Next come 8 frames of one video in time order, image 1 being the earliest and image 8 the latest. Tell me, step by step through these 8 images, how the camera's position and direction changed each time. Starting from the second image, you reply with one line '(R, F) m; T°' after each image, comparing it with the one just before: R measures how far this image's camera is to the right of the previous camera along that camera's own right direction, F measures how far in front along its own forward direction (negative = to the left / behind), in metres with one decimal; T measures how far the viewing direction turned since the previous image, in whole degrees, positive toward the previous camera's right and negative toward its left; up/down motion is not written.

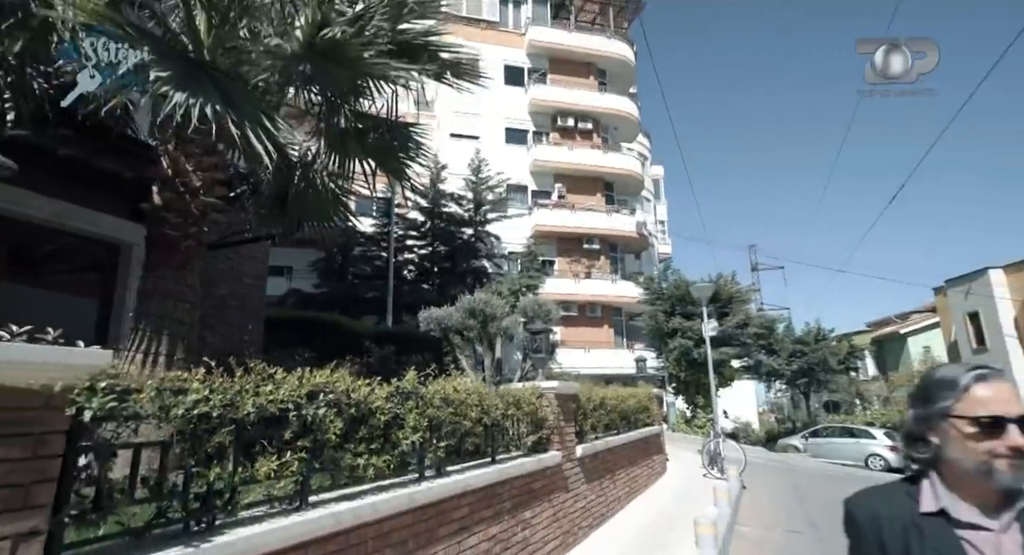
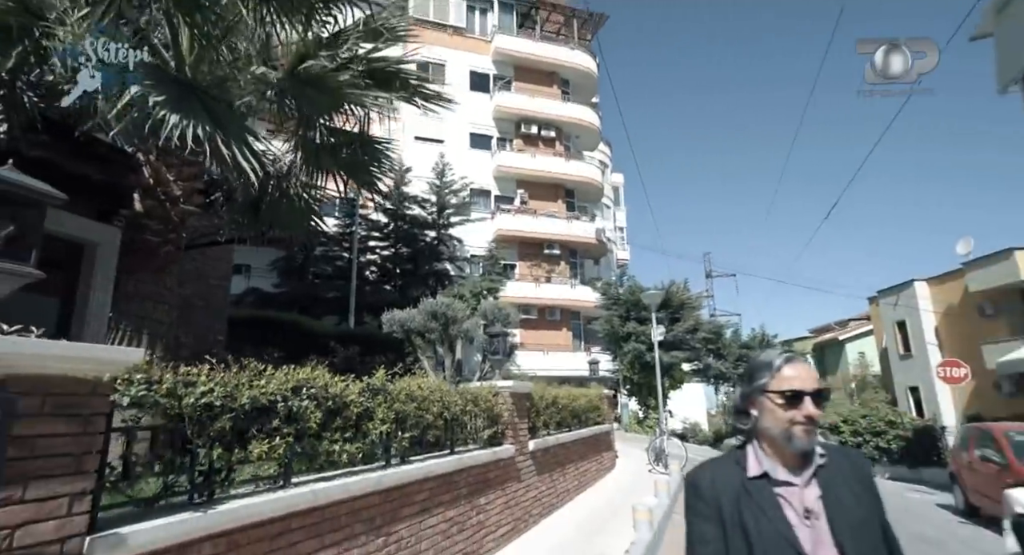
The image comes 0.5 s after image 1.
(0.0, -0.6) m; +4°
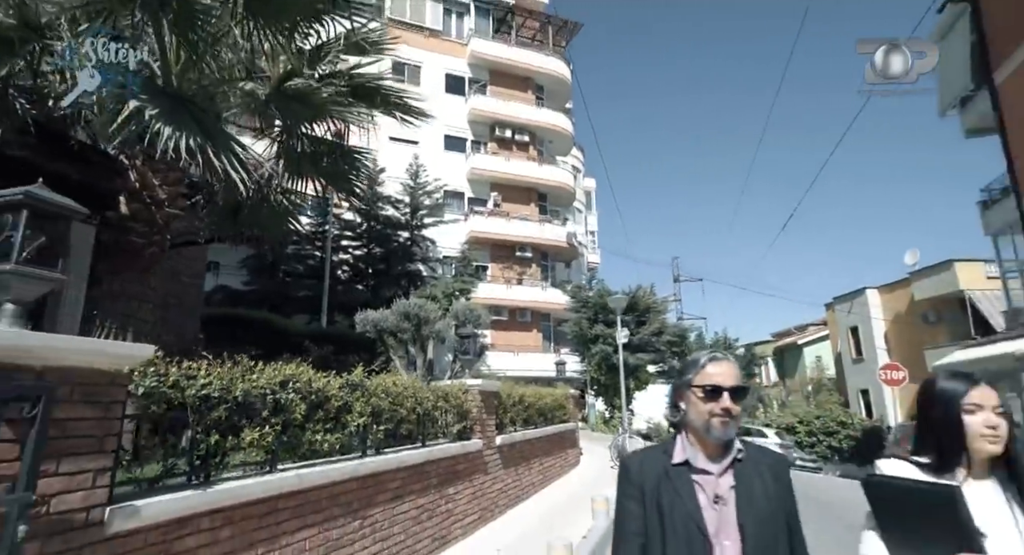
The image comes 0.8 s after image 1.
(0.0, -0.4) m; +3°
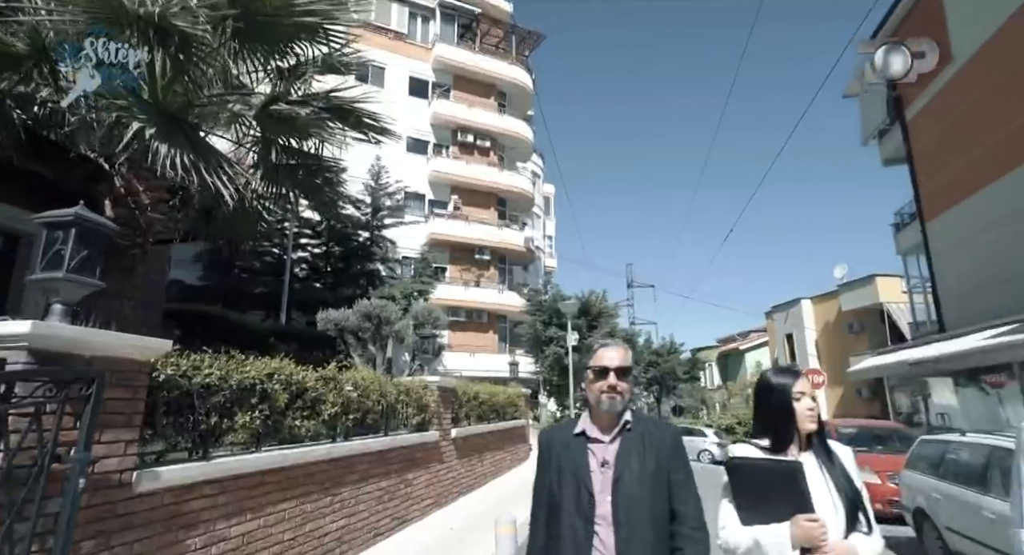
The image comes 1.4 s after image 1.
(0.0, -0.8) m; +4°
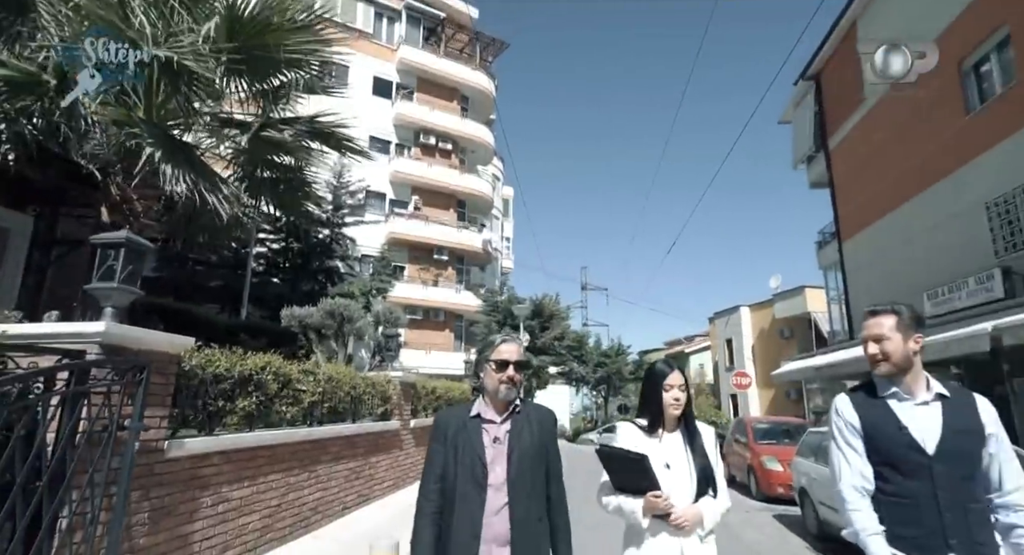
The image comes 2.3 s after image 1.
(0.0, -1.0) m; +5°
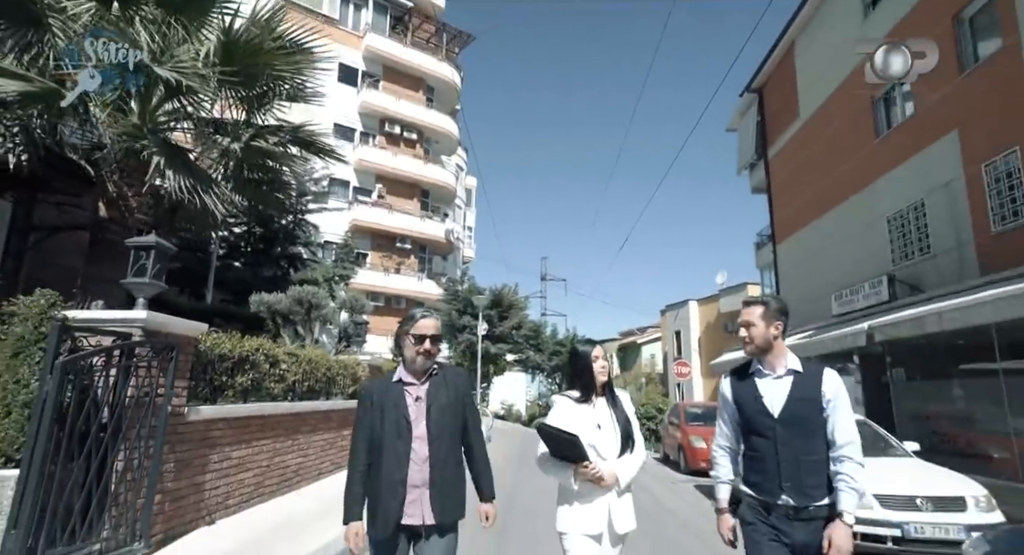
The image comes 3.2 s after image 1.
(0.0, -1.1) m; +4°
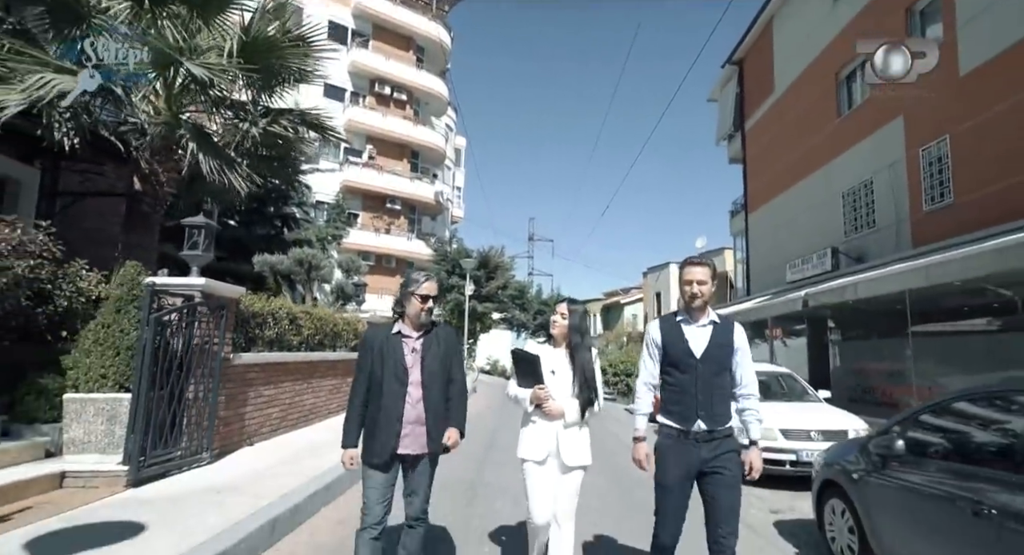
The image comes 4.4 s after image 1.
(+0.1, -1.3) m; +1°
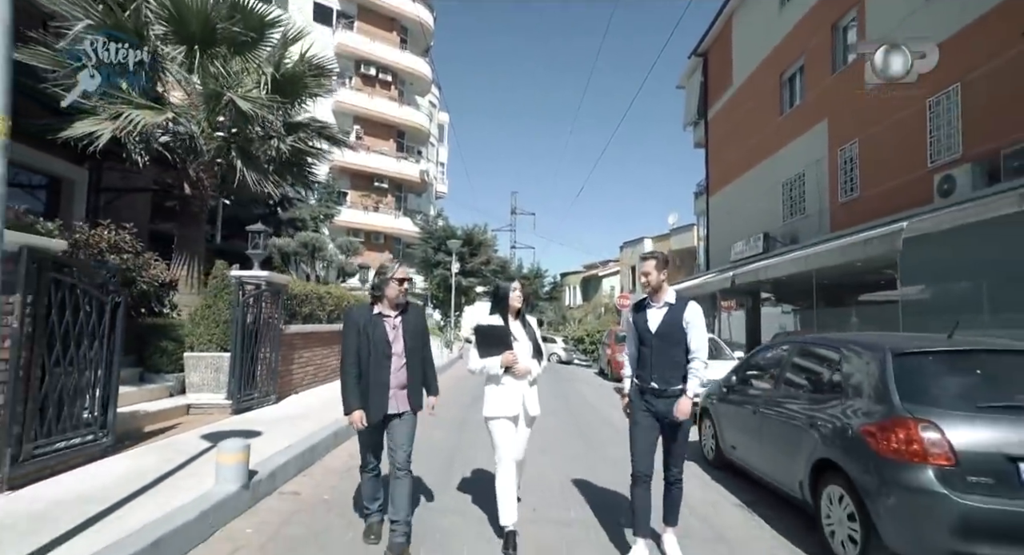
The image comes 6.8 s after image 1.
(+0.1, -2.2) m; +2°
